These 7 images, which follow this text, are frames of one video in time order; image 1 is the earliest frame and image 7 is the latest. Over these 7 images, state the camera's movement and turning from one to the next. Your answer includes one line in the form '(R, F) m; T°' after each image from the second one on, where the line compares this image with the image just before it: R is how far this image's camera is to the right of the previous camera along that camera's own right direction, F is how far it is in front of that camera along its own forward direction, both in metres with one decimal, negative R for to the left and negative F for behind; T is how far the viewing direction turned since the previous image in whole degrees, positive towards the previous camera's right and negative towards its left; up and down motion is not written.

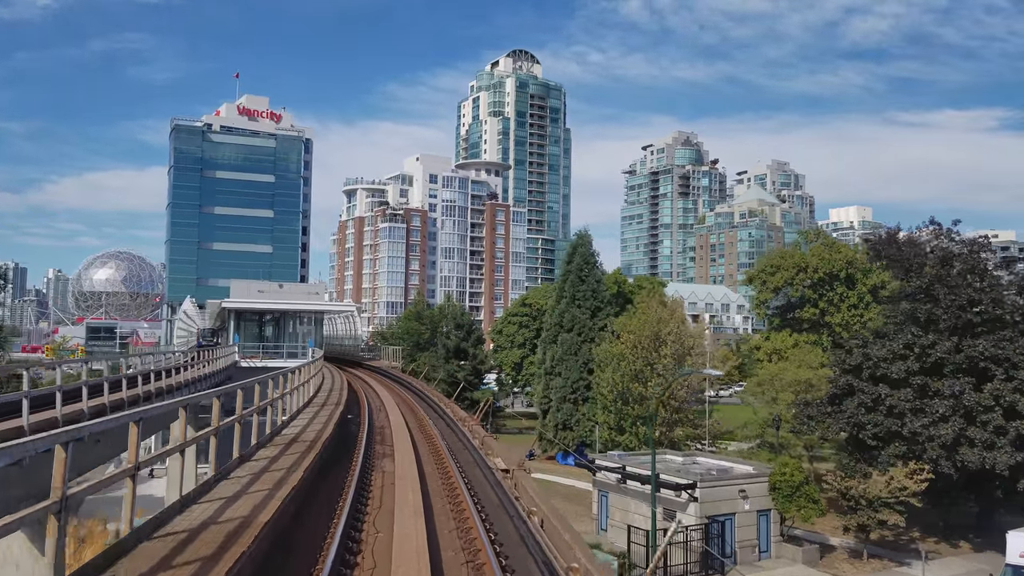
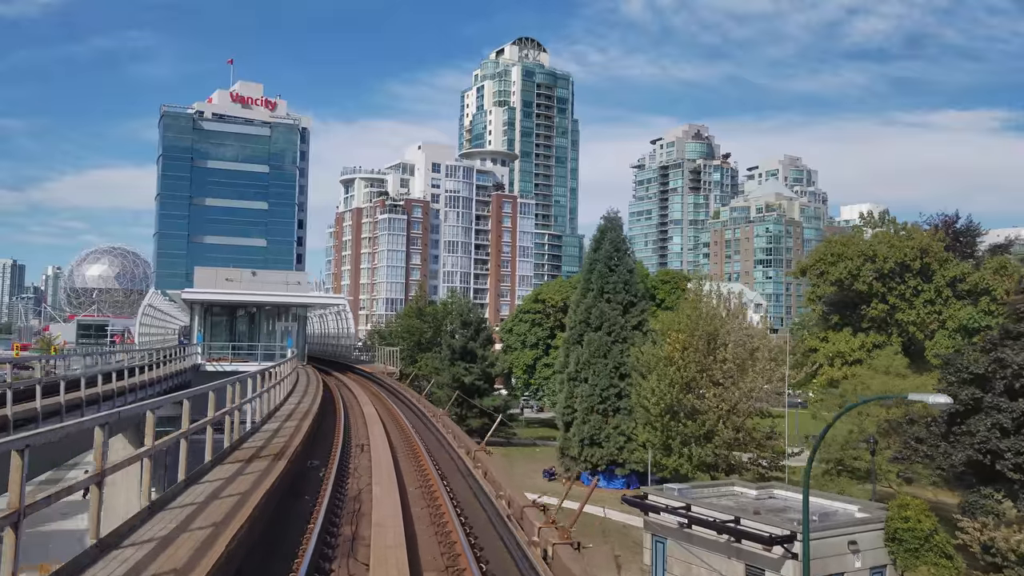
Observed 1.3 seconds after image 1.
(-0.7, +4.9) m; 0°
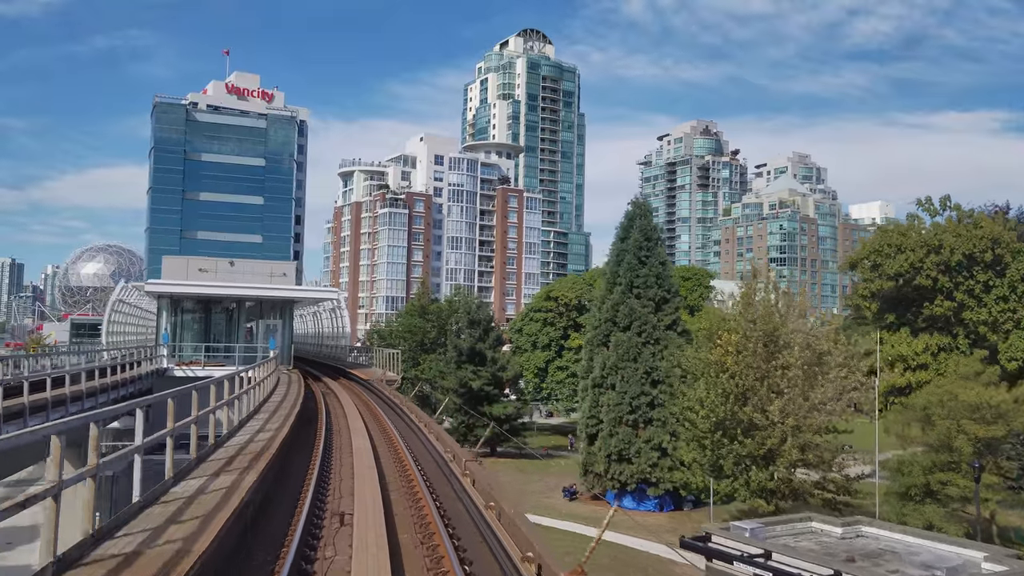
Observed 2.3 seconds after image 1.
(-0.6, +3.4) m; 0°
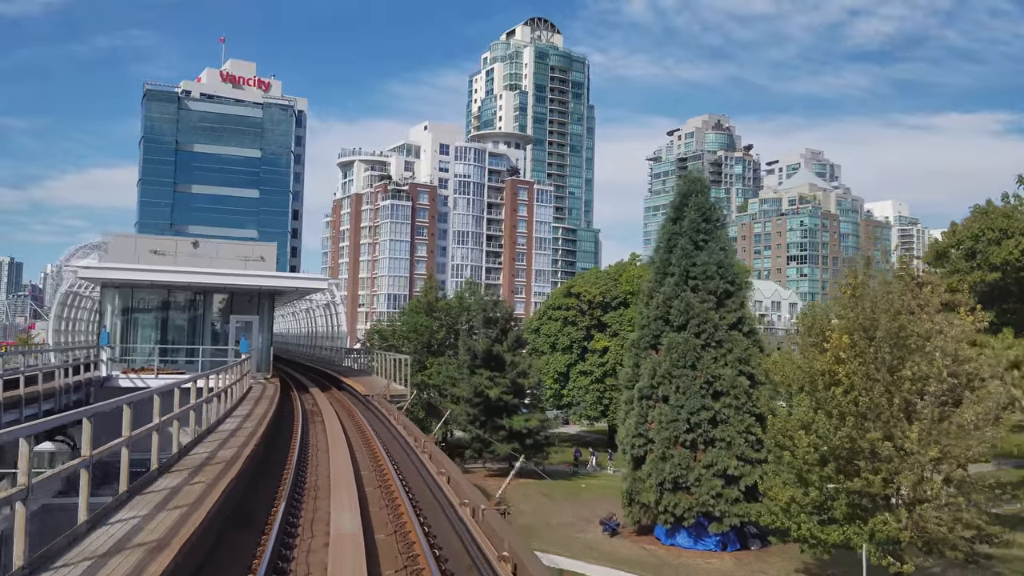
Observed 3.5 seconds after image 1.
(-0.8, +4.4) m; 0°
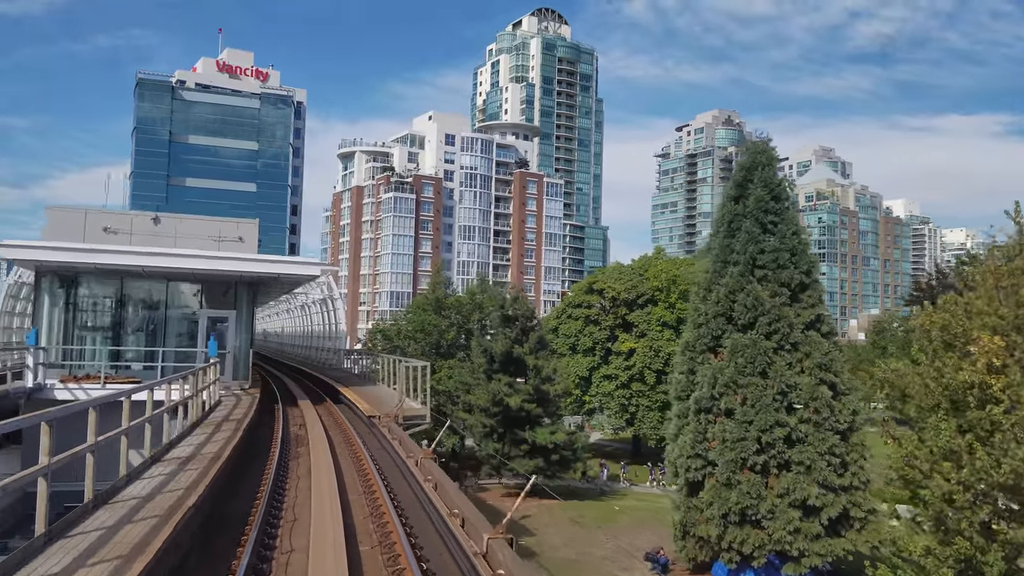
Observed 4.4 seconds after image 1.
(-0.8, +3.4) m; 0°
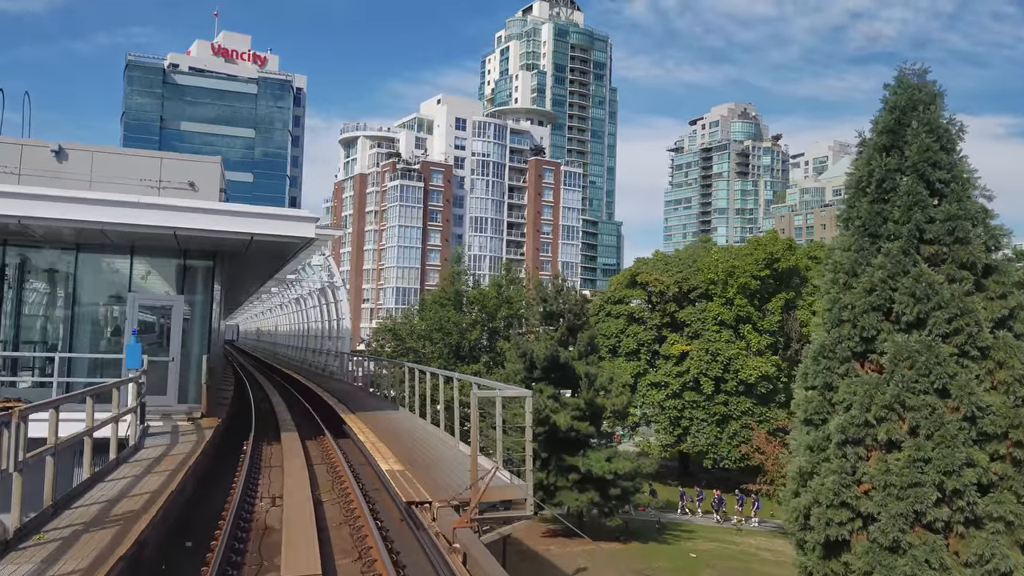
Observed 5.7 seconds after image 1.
(-1.2, +4.9) m; 0°
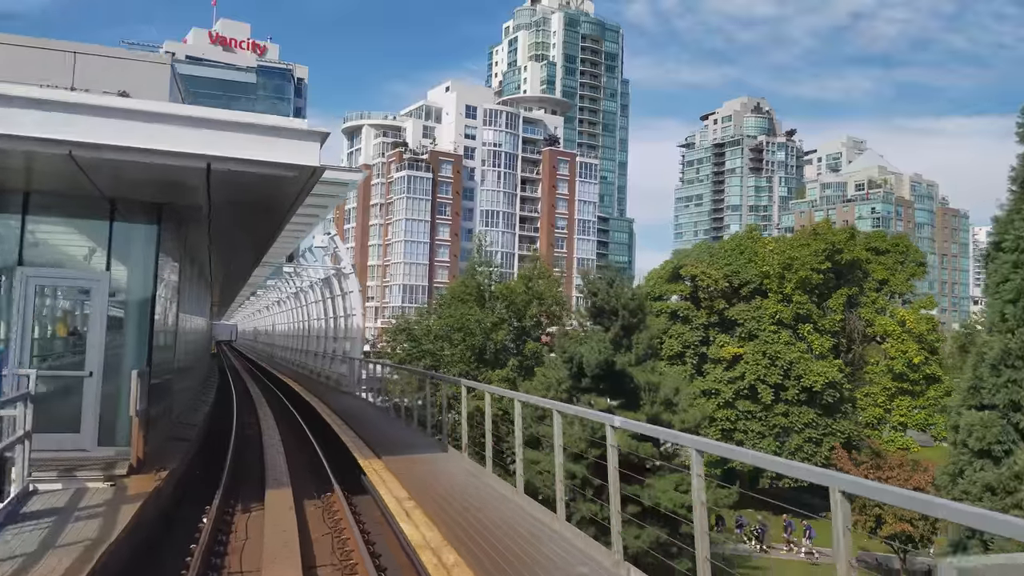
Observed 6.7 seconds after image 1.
(-0.9, +3.4) m; 0°
